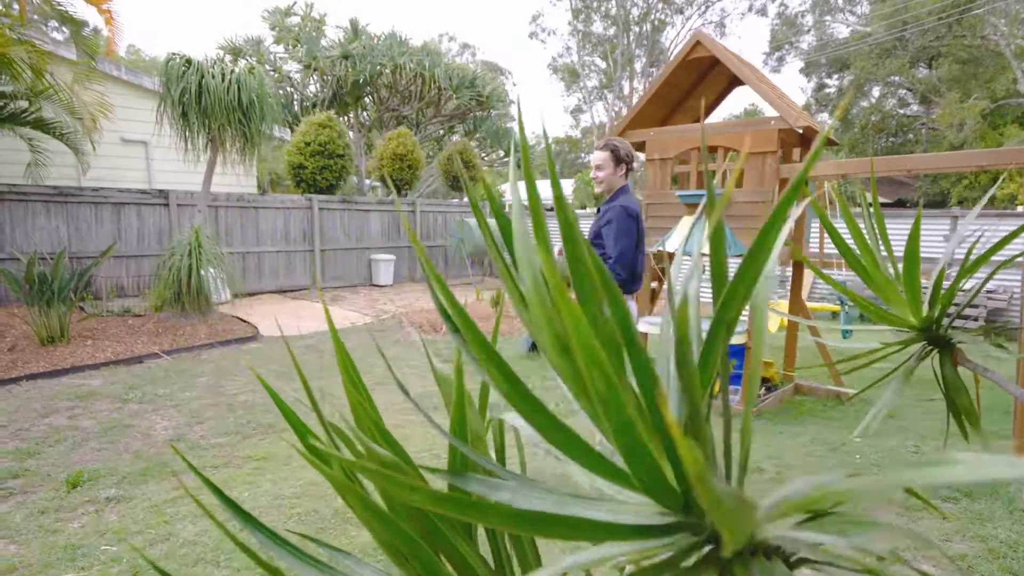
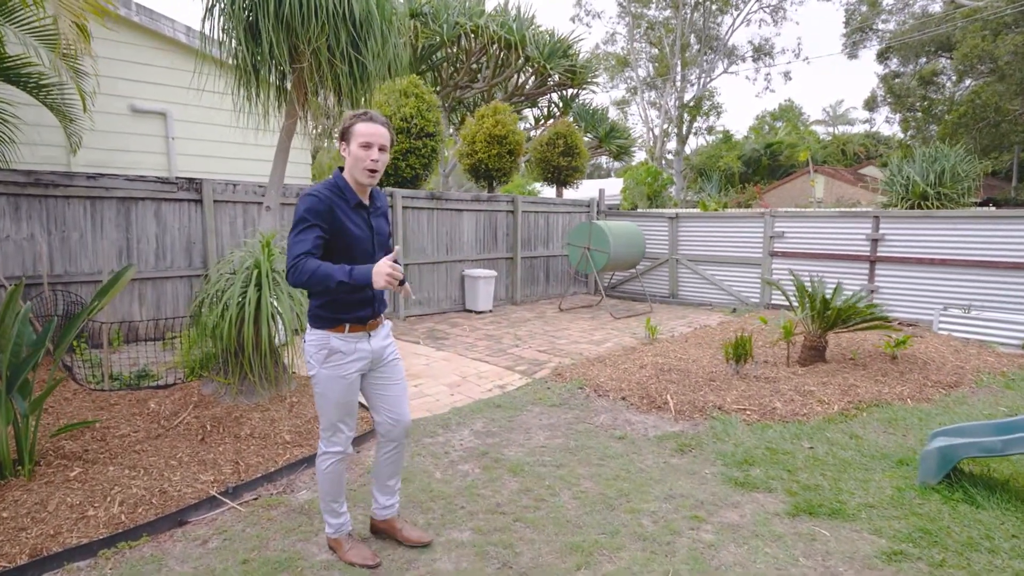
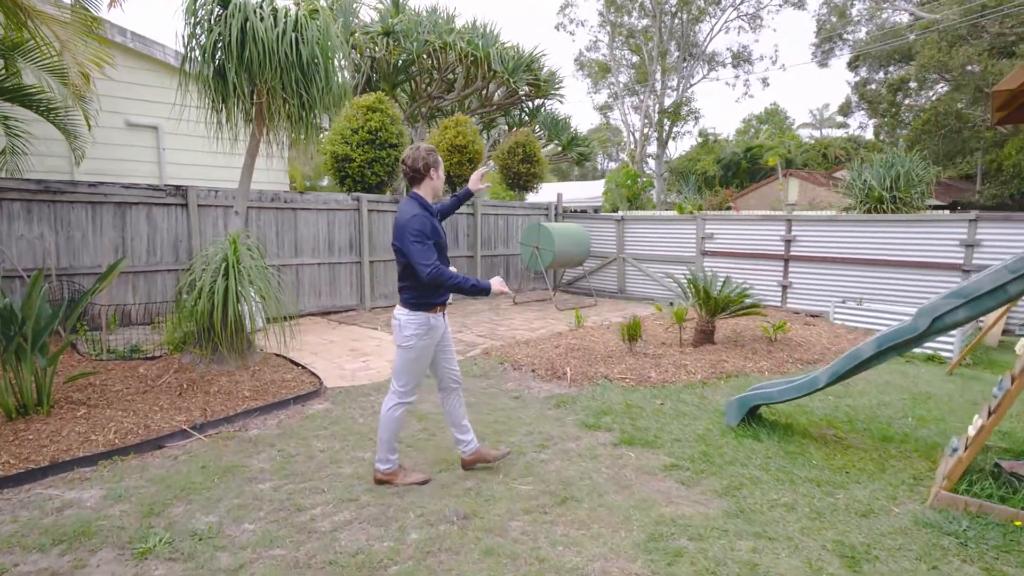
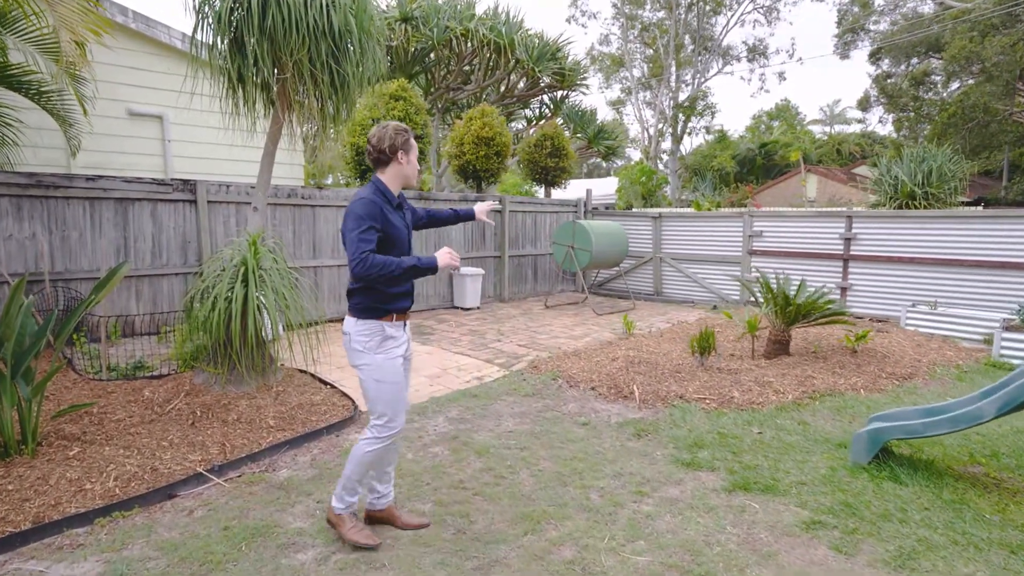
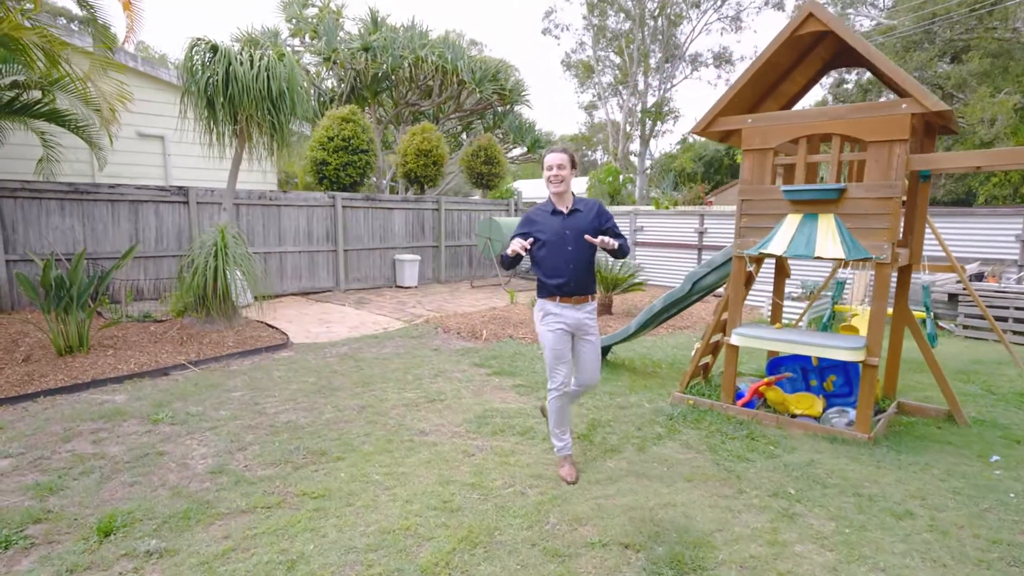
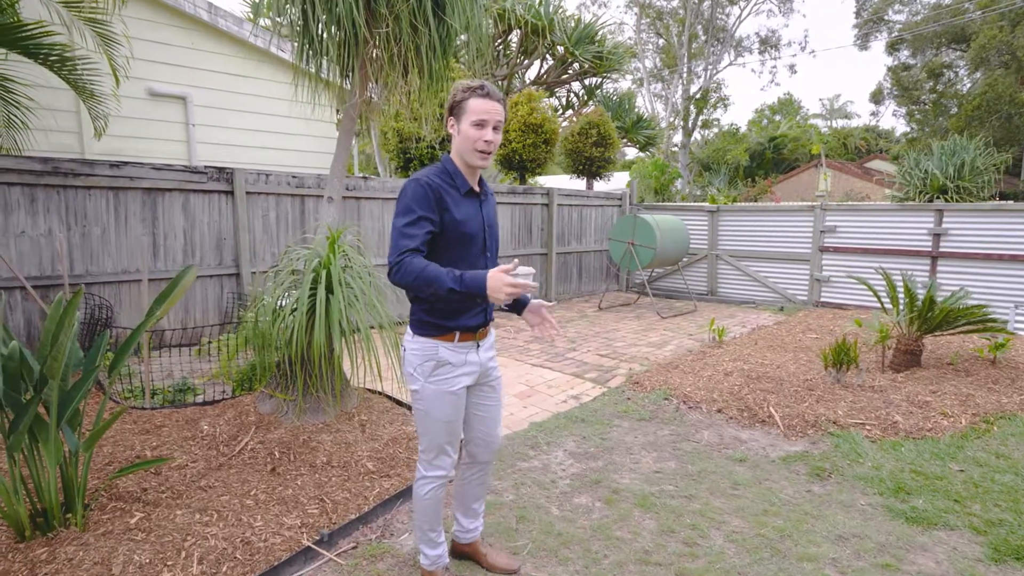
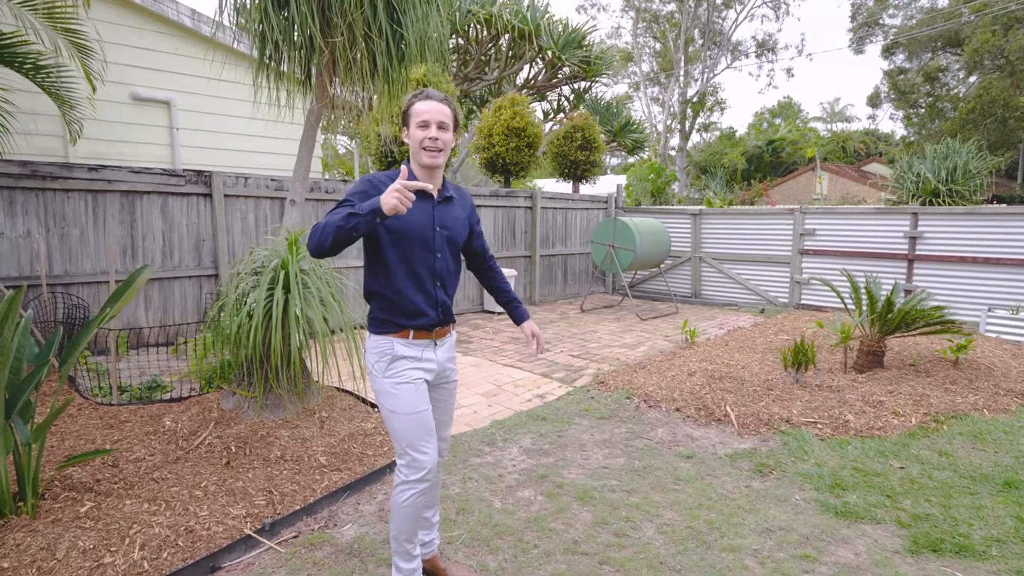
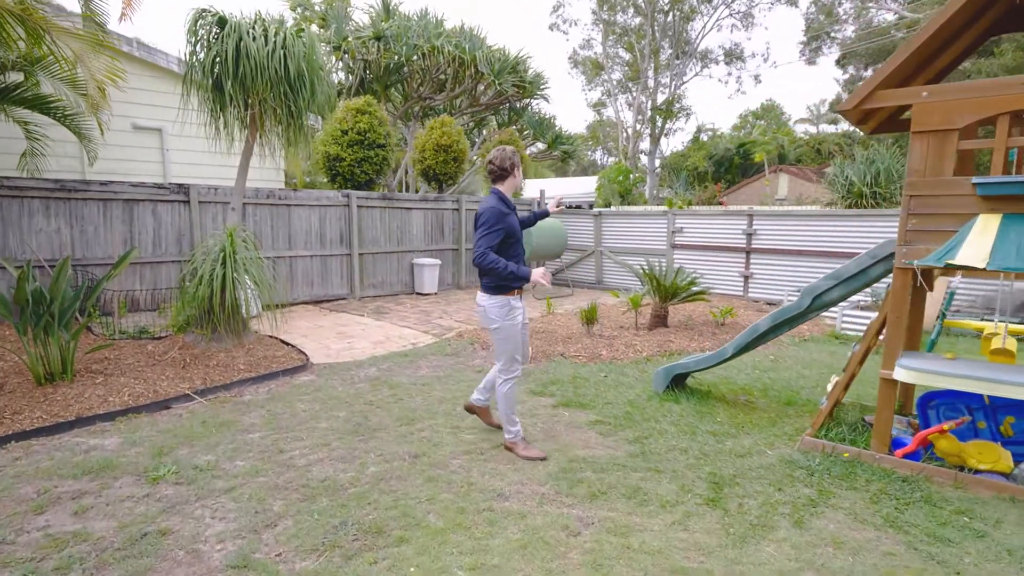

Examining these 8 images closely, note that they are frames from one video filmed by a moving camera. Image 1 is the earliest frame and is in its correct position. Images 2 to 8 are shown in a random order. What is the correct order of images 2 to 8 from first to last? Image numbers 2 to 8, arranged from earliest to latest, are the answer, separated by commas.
5, 8, 3, 4, 2, 7, 6
